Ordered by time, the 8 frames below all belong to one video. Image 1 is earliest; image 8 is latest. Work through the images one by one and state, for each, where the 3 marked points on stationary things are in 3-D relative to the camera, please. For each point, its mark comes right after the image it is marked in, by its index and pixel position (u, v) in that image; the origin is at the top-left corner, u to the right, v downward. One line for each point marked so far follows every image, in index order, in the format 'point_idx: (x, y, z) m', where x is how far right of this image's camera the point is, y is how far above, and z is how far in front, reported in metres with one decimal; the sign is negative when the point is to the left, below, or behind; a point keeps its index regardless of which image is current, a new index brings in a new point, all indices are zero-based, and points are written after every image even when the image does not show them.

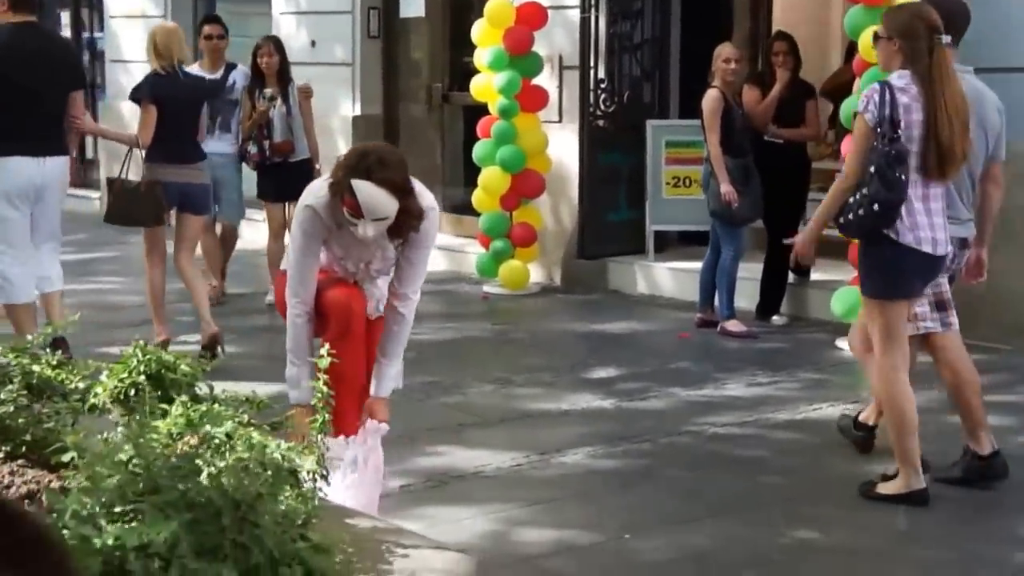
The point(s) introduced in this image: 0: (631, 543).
0: (+0.3, -0.6, +5.6) m
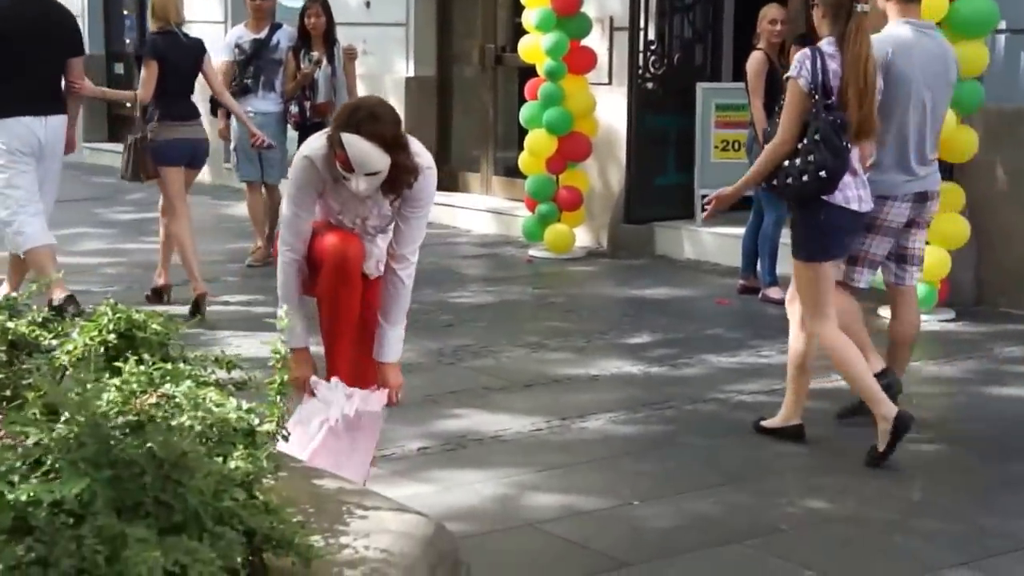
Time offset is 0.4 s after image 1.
0: (+0.3, -0.5, +5.5) m
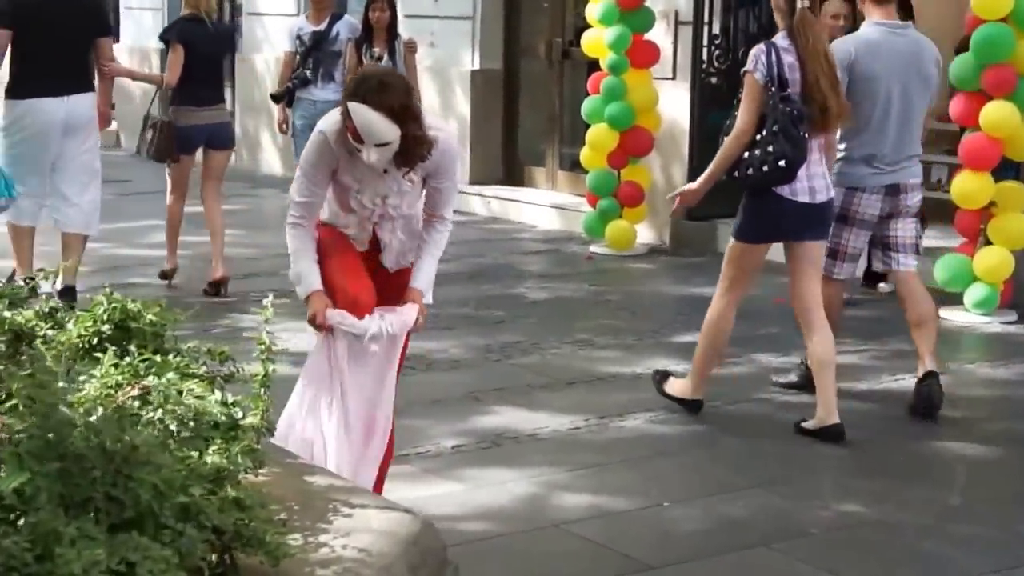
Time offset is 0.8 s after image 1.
0: (+0.4, -0.5, +5.4) m
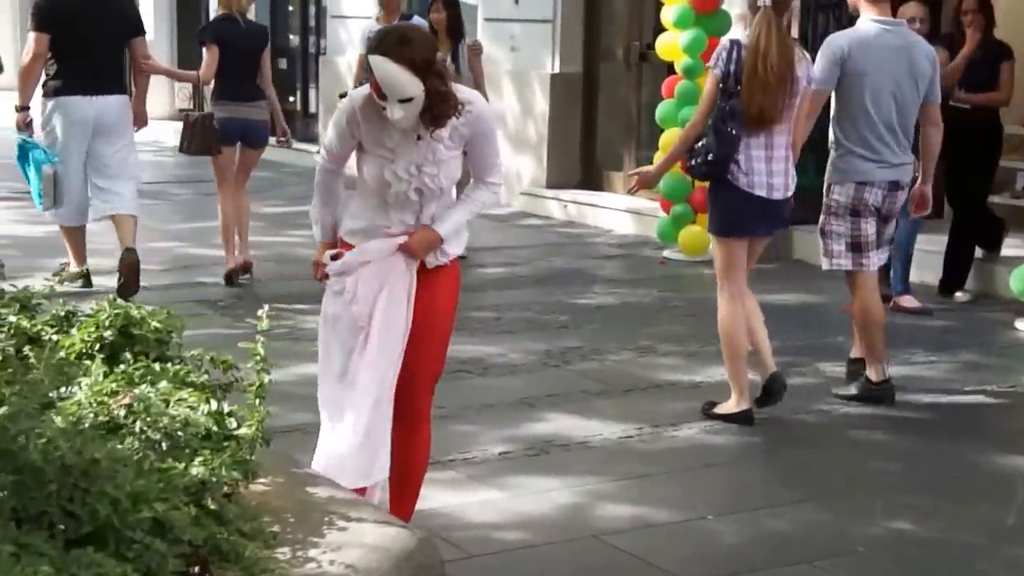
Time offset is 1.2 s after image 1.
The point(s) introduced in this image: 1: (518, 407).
0: (+0.5, -0.5, +5.4) m
1: (0.0, -0.3, +5.9) m
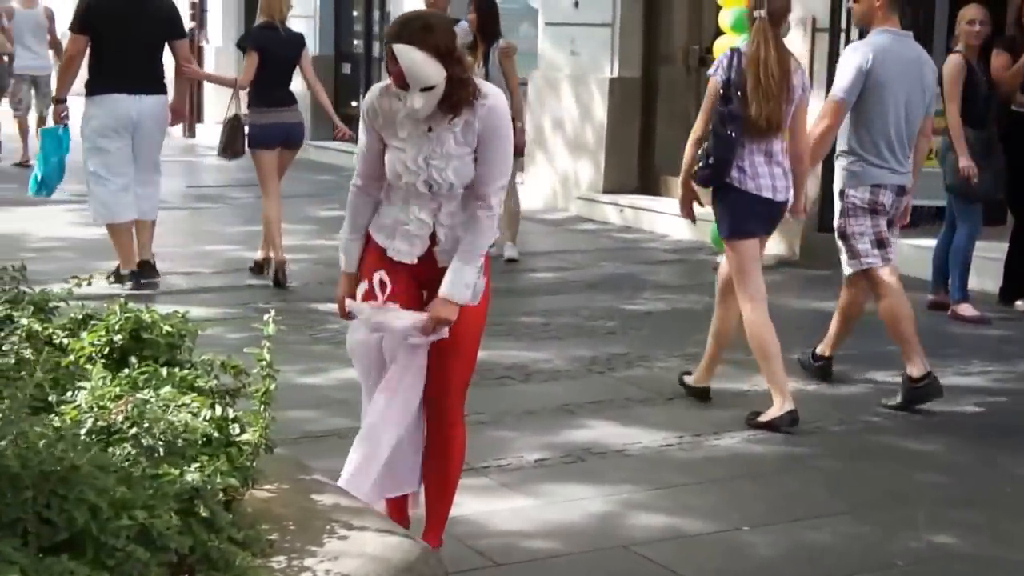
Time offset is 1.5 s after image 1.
0: (+0.5, -0.6, +5.3) m
1: (+0.1, -0.3, +5.9) m
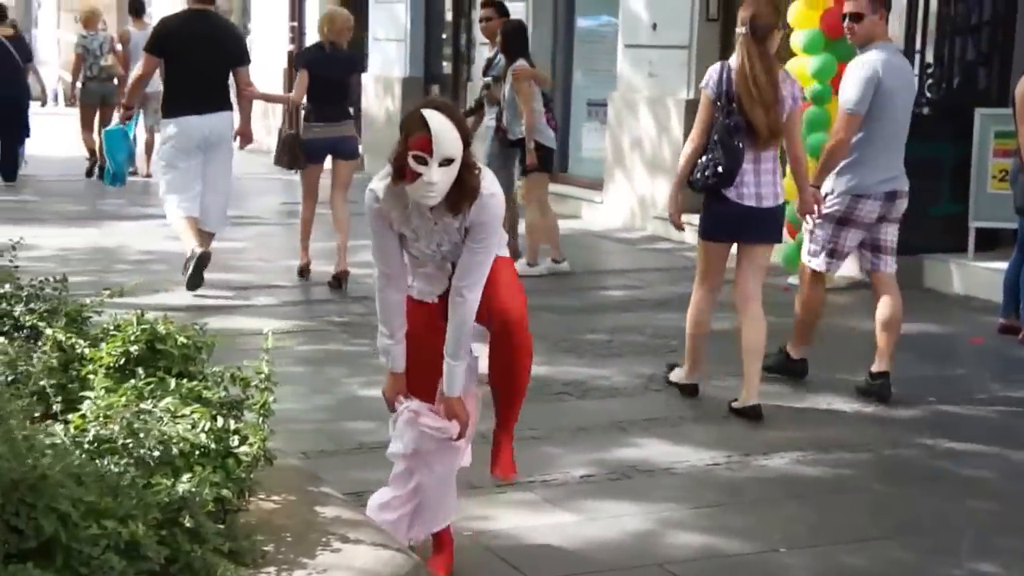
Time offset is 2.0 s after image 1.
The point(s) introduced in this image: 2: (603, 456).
0: (+0.6, -0.6, +5.3) m
1: (+0.3, -0.4, +5.9) m
2: (+0.2, -0.4, +5.8) m
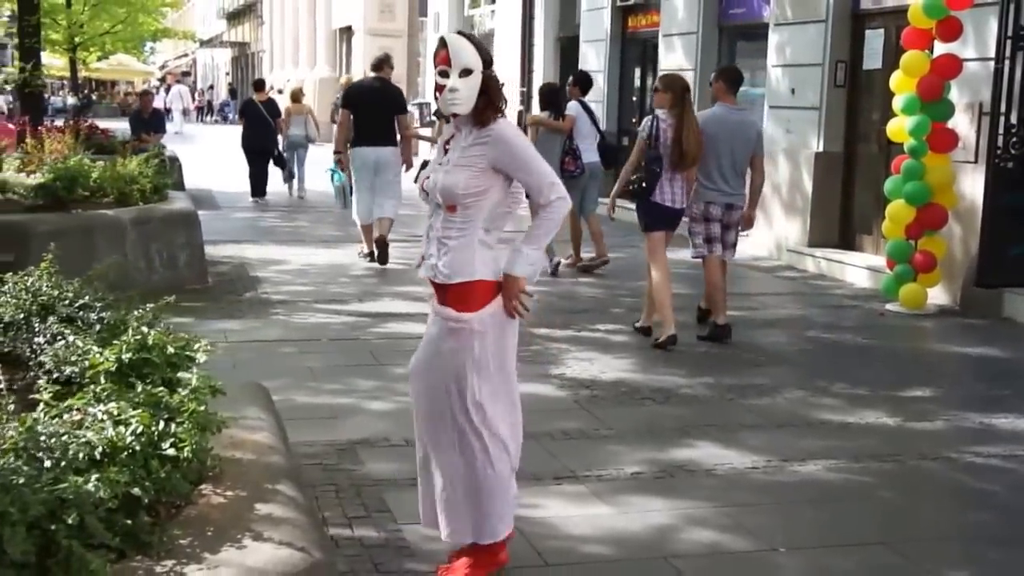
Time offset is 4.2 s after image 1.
0: (+0.7, -0.7, +6.7) m
1: (+0.5, -0.5, +7.3) m
2: (+0.4, -0.5, +7.2) m
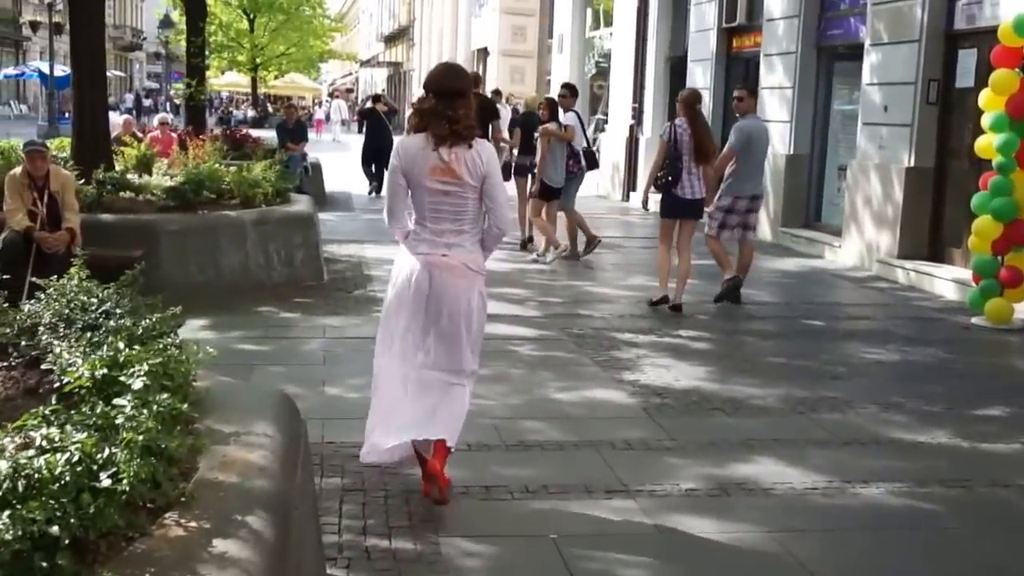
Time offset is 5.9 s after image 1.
0: (+0.8, -0.8, +6.9) m
1: (+0.7, -0.5, +7.6) m
2: (+0.7, -0.6, +7.5) m
